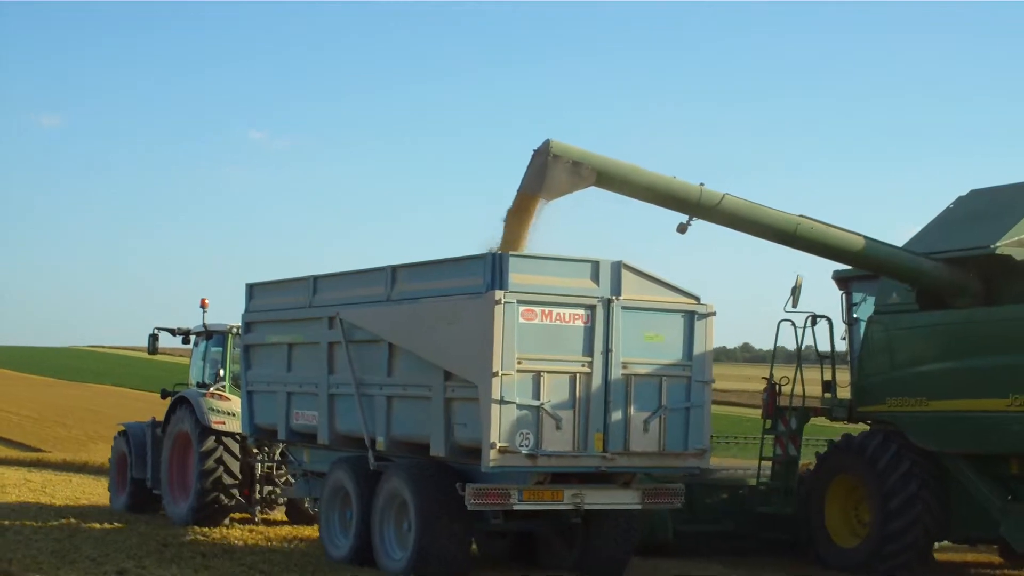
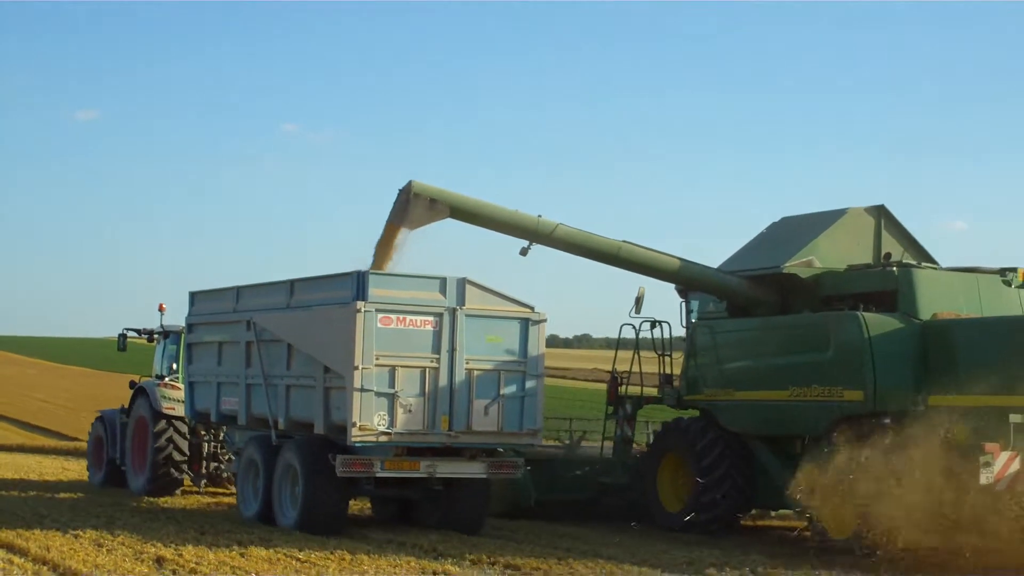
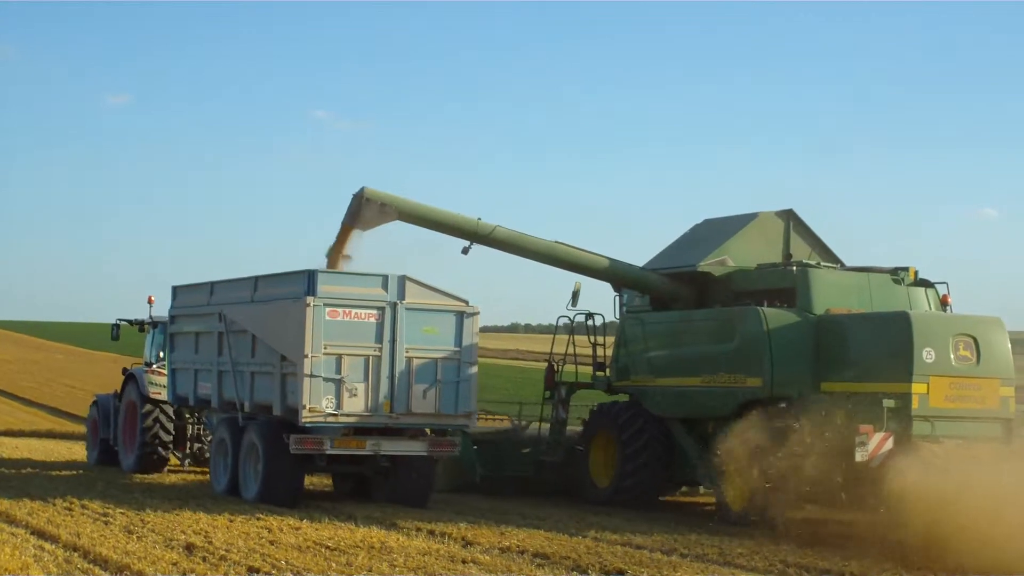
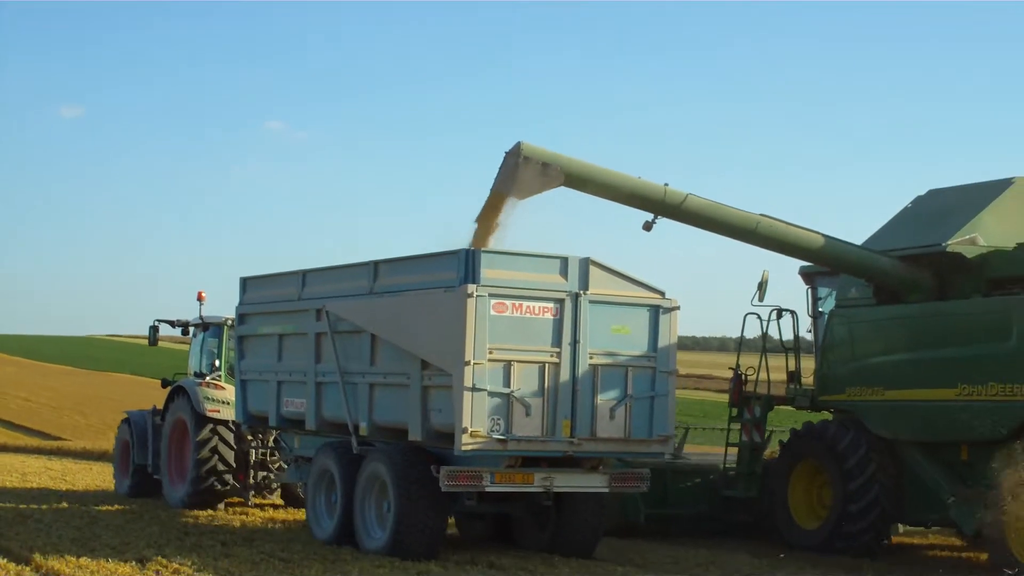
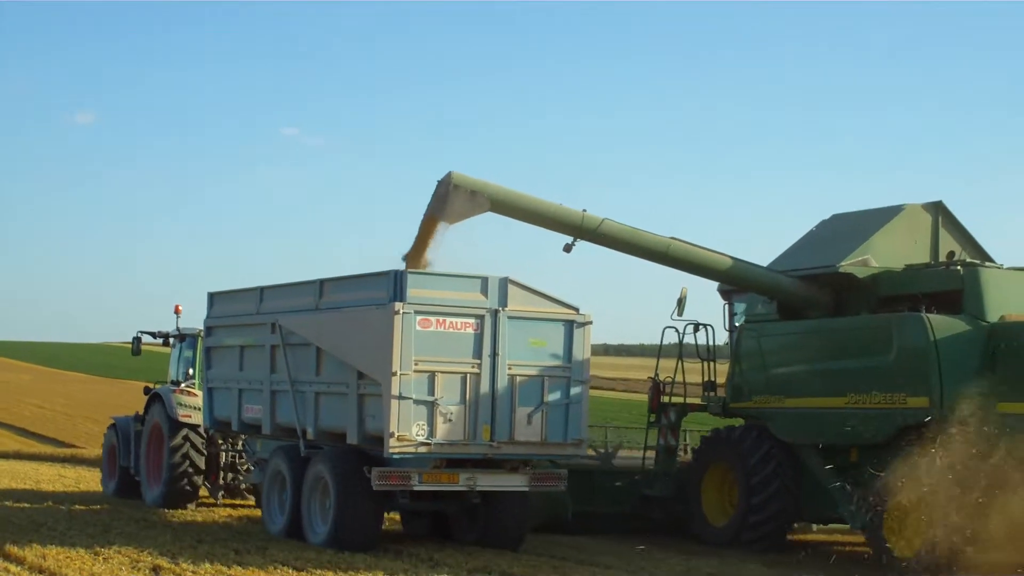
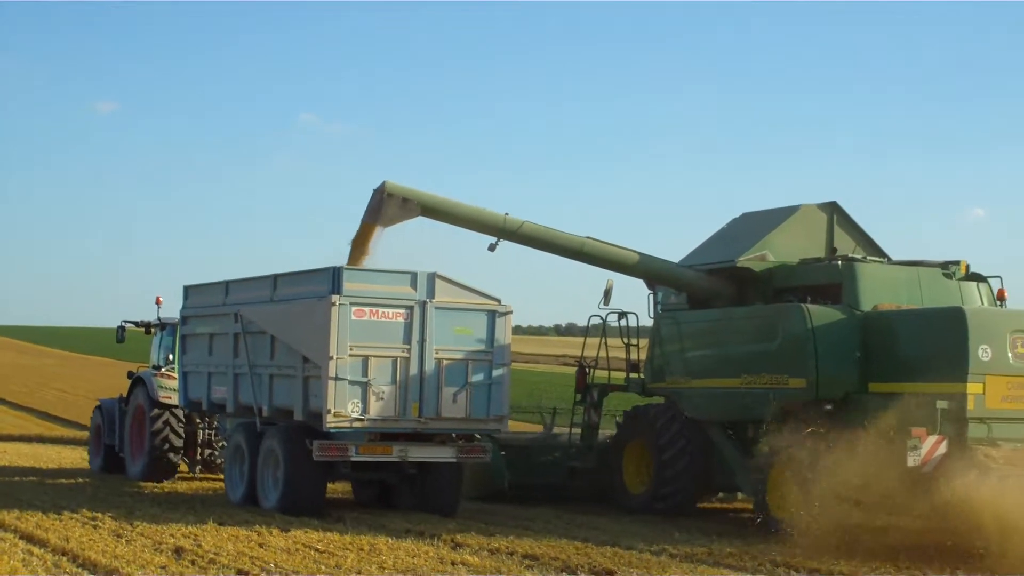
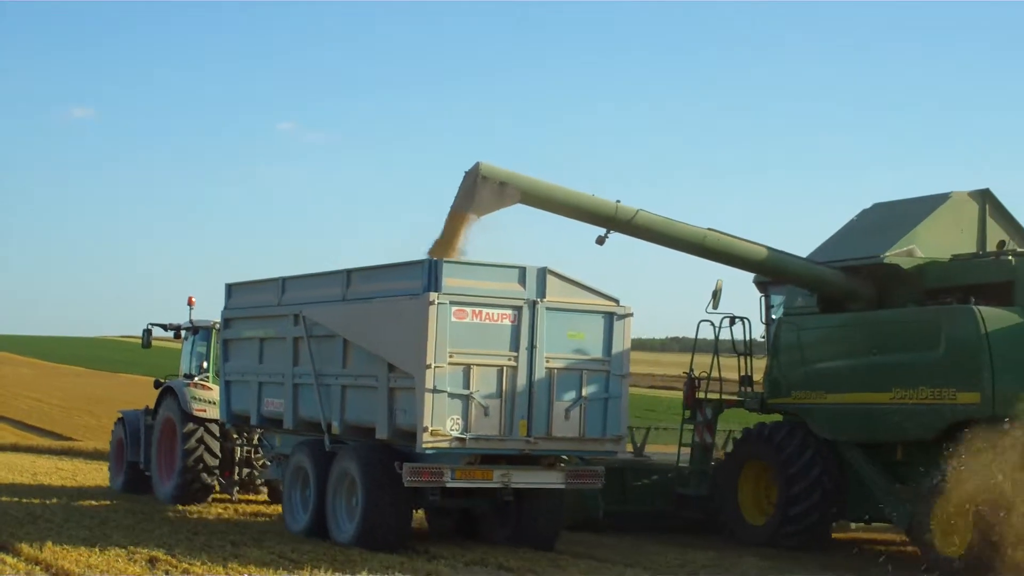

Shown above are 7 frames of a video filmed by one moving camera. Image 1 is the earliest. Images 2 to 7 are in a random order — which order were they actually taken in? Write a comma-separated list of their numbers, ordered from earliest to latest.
4, 7, 5, 2, 6, 3
